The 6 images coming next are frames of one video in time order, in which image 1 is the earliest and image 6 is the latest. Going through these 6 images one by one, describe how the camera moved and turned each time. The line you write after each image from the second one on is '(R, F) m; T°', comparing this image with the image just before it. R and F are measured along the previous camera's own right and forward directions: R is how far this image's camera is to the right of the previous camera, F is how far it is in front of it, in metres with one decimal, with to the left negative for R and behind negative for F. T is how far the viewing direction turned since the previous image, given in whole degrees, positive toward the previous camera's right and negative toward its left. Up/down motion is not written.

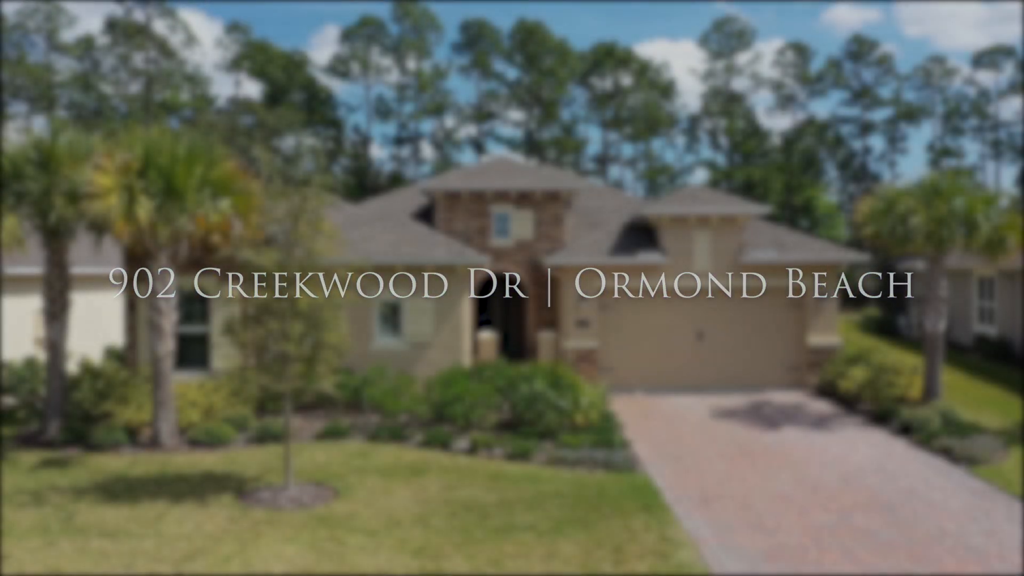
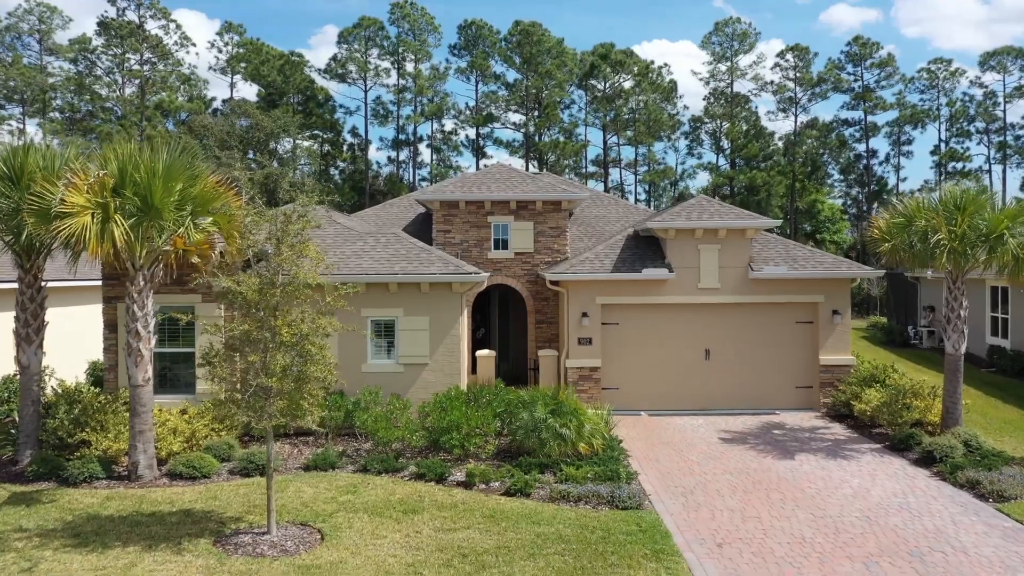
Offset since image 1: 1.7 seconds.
(0.0, +0.8) m; 0°
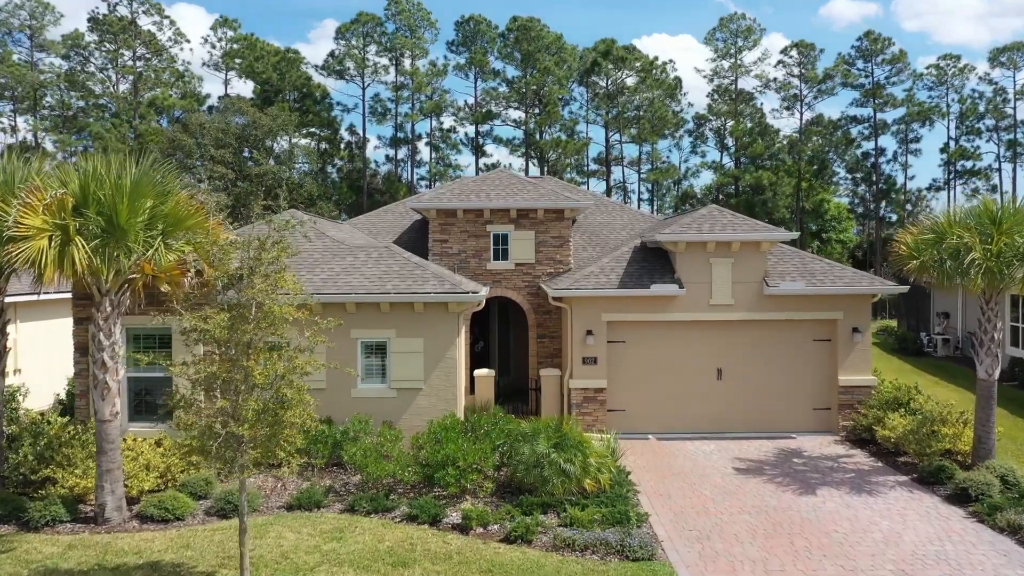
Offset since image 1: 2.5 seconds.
(0.0, +1.0) m; 0°
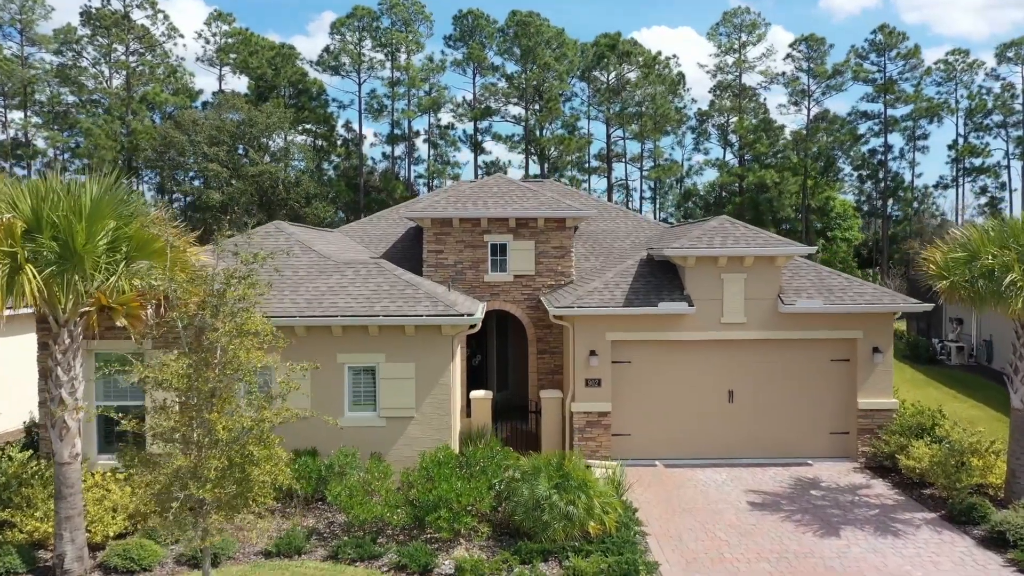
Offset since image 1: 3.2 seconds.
(0.0, +1.0) m; 0°
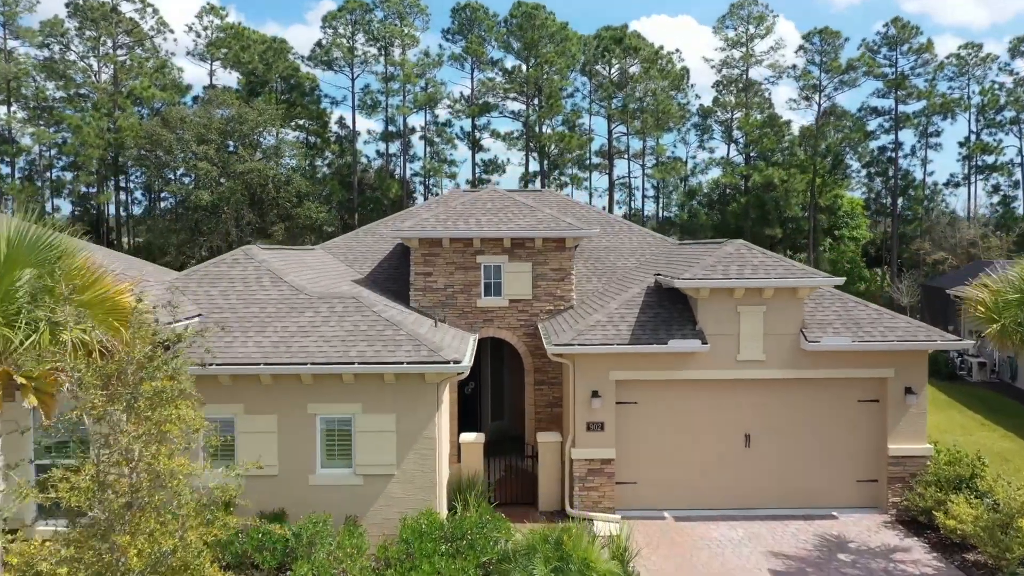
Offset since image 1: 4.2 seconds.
(+0.1, +1.5) m; 0°
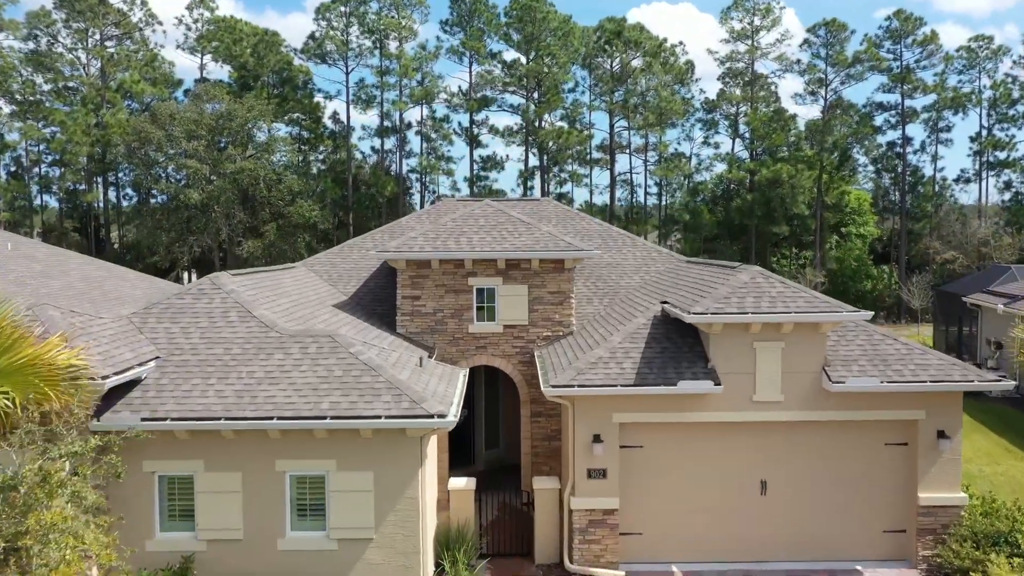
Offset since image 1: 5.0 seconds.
(+0.1, +1.3) m; 0°
